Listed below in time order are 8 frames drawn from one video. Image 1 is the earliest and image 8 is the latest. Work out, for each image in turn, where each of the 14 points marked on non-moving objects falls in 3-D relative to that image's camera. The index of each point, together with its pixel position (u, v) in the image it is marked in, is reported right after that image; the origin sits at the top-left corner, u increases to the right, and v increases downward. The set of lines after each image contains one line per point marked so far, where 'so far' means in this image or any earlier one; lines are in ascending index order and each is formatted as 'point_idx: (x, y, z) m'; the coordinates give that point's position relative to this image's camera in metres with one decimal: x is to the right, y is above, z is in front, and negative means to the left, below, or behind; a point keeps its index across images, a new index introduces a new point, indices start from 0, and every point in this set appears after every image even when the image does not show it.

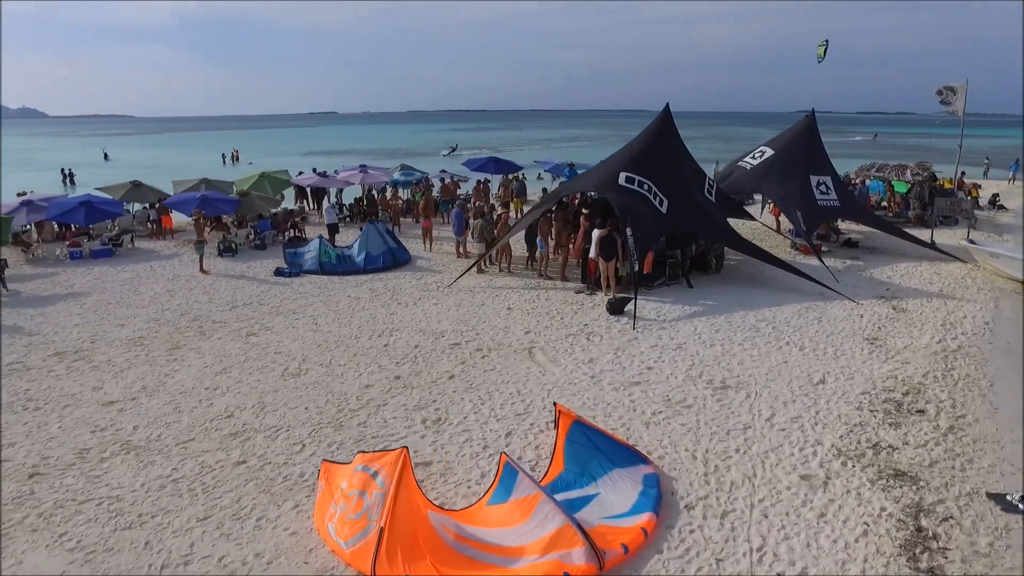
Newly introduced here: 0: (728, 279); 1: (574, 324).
0: (+3.4, +0.1, +11.6) m
1: (+0.8, -0.5, +9.5) m
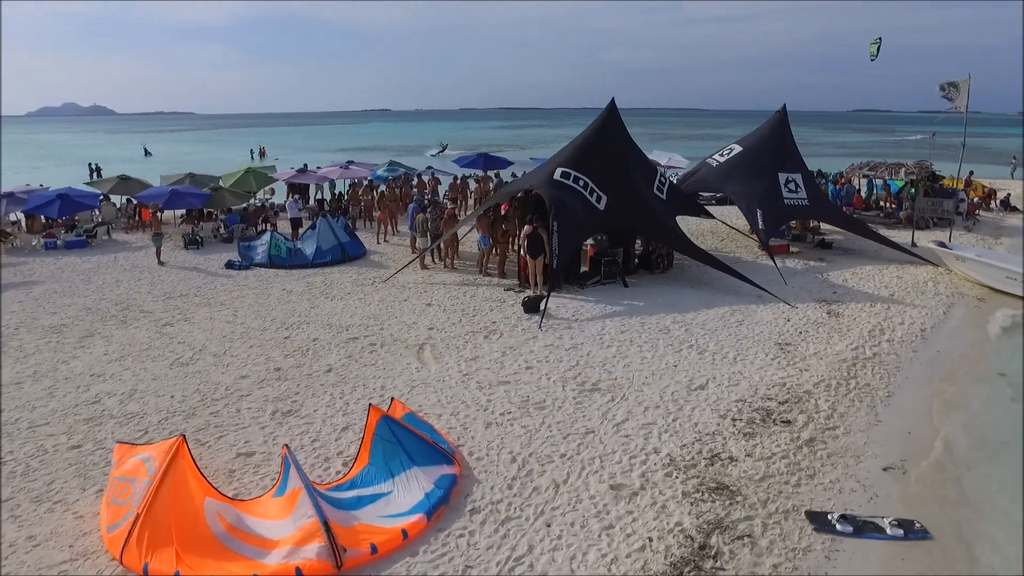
0: (+2.4, +0.1, +11.3) m
1: (-0.4, -0.4, +9.4) m
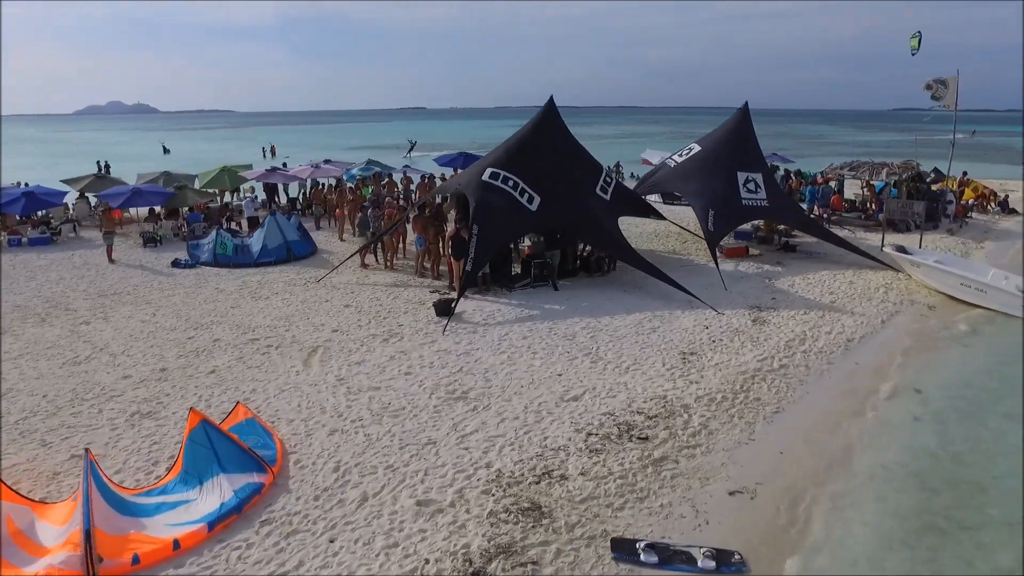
0: (+1.4, +0.1, +10.9) m
1: (-1.6, -0.5, +9.2) m
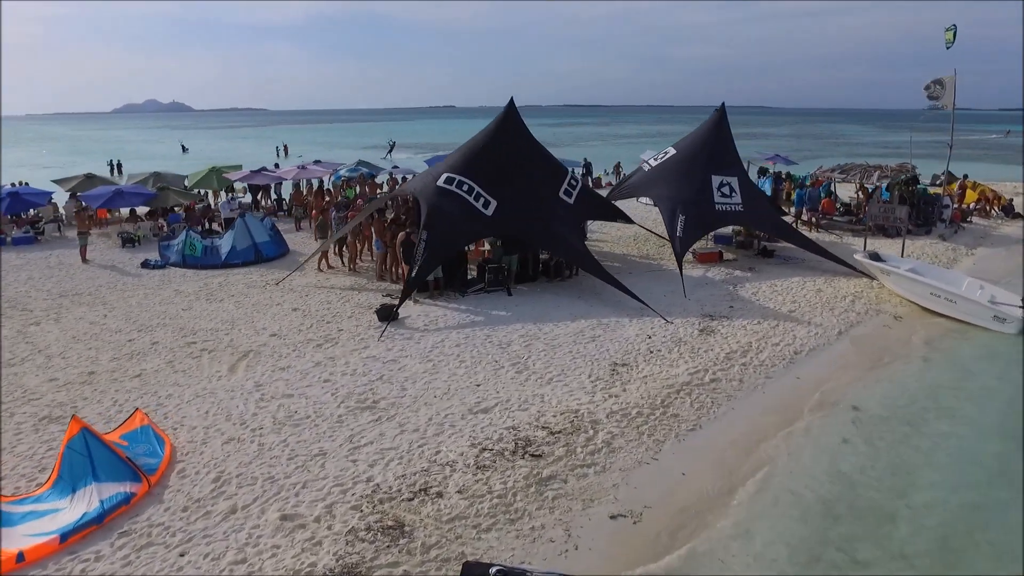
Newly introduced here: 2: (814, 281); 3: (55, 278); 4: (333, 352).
0: (+0.7, 0.0, +10.7) m
1: (-2.3, -0.5, +9.1) m
2: (+4.8, +0.1, +11.4) m
3: (-7.6, +0.2, +12.0) m
4: (-2.1, -0.7, +8.4) m
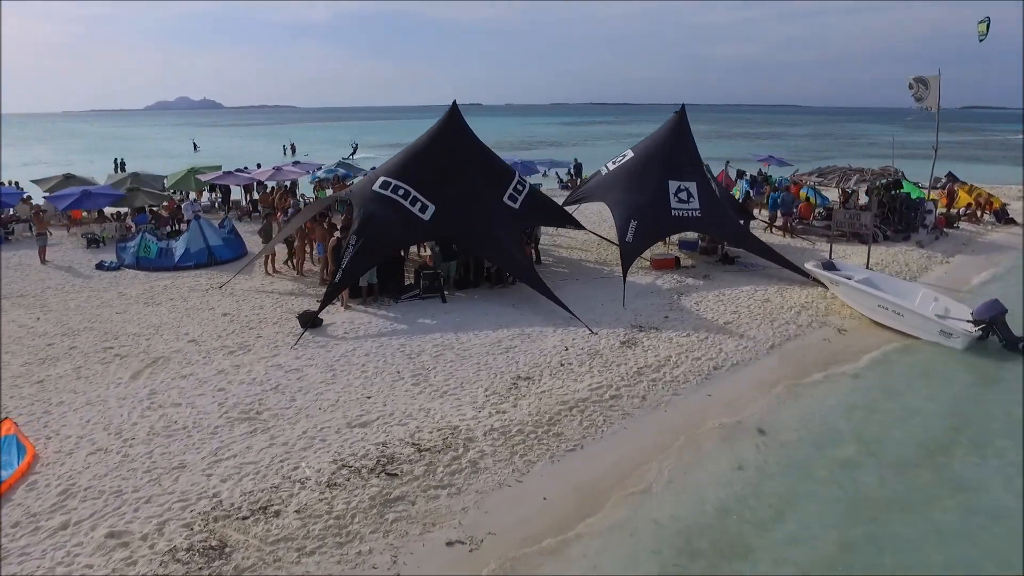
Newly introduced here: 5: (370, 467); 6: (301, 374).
0: (-0.3, -0.1, +10.5) m
1: (-3.3, -0.6, +9.0) m
2: (+3.9, 0.0, +11.1) m
3: (-8.5, +0.2, +12.1) m
4: (-3.1, -0.8, +8.3) m
5: (-1.1, -1.4, +5.9) m
6: (-2.3, -0.9, +7.8) m
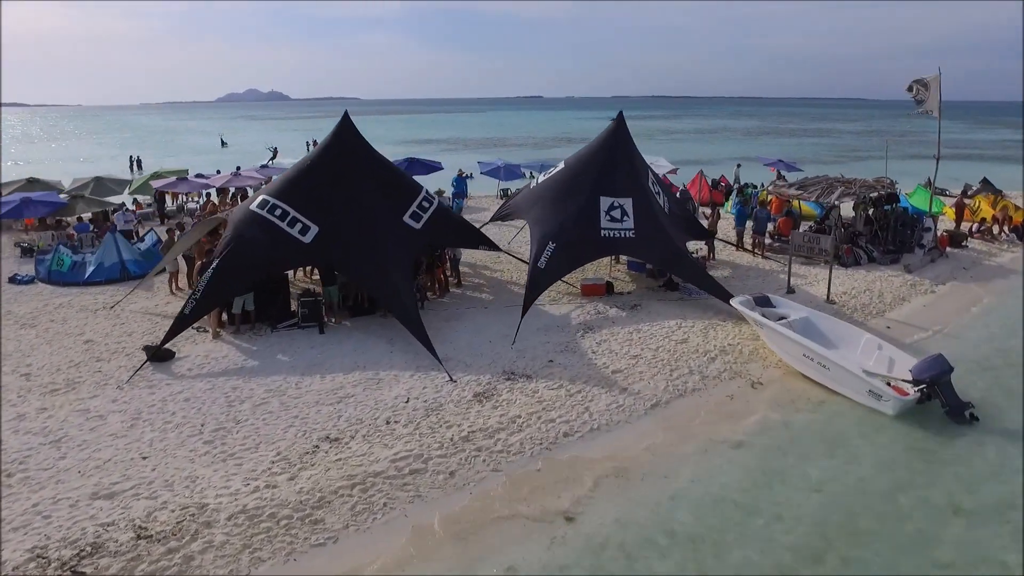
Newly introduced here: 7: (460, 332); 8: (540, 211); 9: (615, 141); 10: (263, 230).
0: (-1.8, -0.5, +9.6) m
1: (-5.0, -1.0, +8.3) m
2: (+2.4, -0.5, +9.8) m
3: (-9.8, -0.1, +11.9) m
4: (-4.8, -1.2, +7.6) m
5: (-3.1, -1.9, +5.0) m
6: (-4.0, -1.3, +7.1) m
7: (-0.7, -0.6, +9.4) m
8: (+0.5, +1.2, +11.4) m
9: (+1.7, +2.4, +11.6) m
10: (-3.3, +0.8, +9.6) m
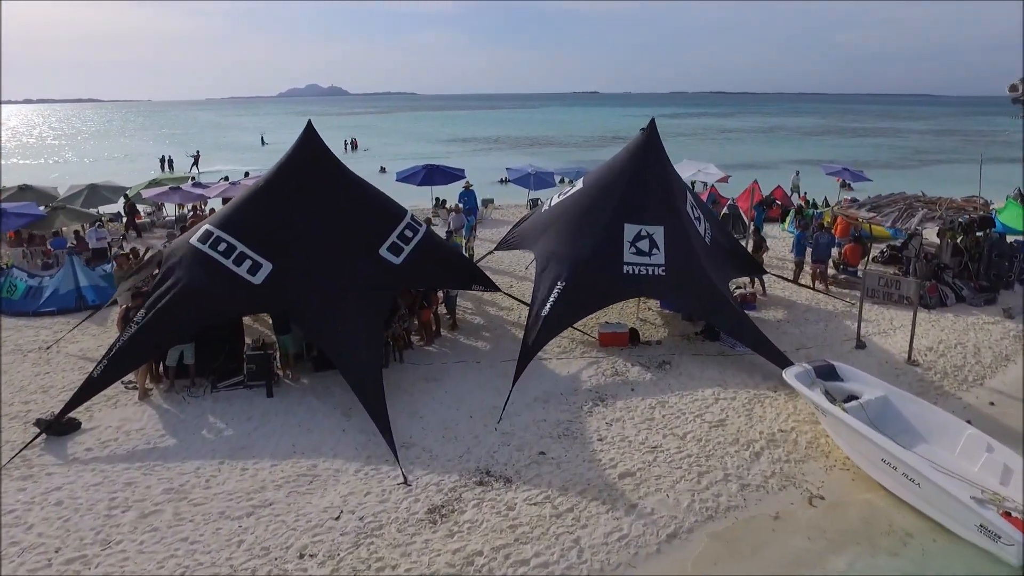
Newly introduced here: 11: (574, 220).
0: (-1.9, -1.1, +7.7) m
1: (-5.2, -1.5, +6.7) m
2: (+2.3, -1.2, +7.6) m
3: (-9.7, -0.5, +10.6) m
4: (-5.1, -1.7, +6.0) m
5: (-3.5, -2.5, +3.3) m
6: (-4.3, -1.9, +5.4) m
7: (-0.8, -1.2, +7.5) m
8: (+0.5, +0.6, +9.4) m
9: (+1.8, +1.8, +9.5) m
10: (-3.3, +0.2, +7.8) m
11: (+0.8, +0.9, +9.5) m
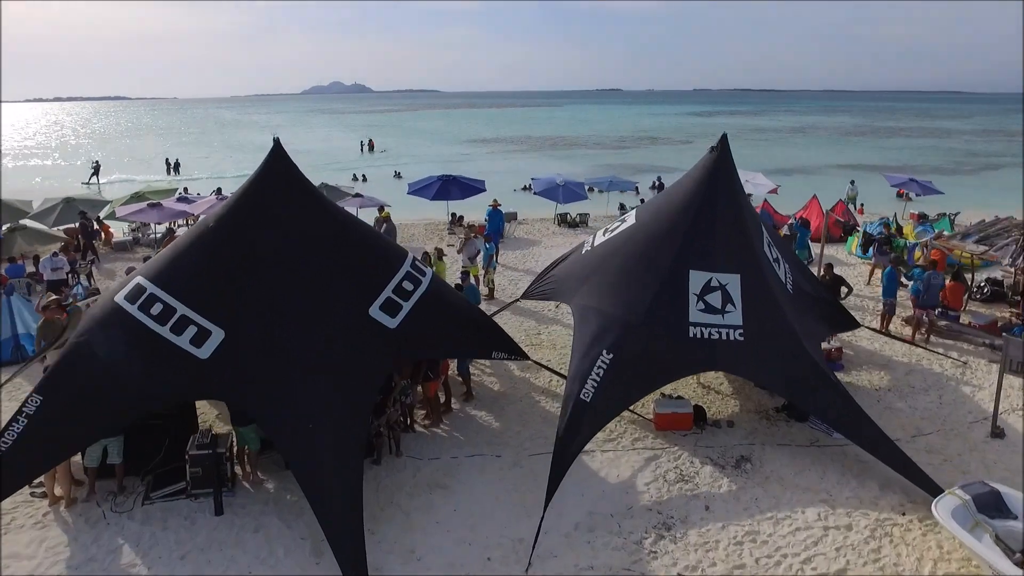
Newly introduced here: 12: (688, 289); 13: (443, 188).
0: (-1.6, -1.7, +5.7) m
1: (-4.9, -2.1, +4.8) m
2: (+2.5, -1.9, +5.5) m
3: (-9.4, -1.0, +8.8) m
4: (-4.9, -2.3, +4.0) m
5: (-3.4, -3.1, +1.3) m
6: (-4.1, -2.5, +3.5) m
7: (-0.6, -1.9, +5.5) m
8: (+0.8, 0.0, +7.3) m
9: (+2.1, +1.1, +7.4) m
10: (-3.1, -0.4, +5.9) m
11: (+1.2, +0.3, +7.4) m
12: (+1.8, 0.0, +6.9) m
13: (-1.6, +2.0, +14.9) m
